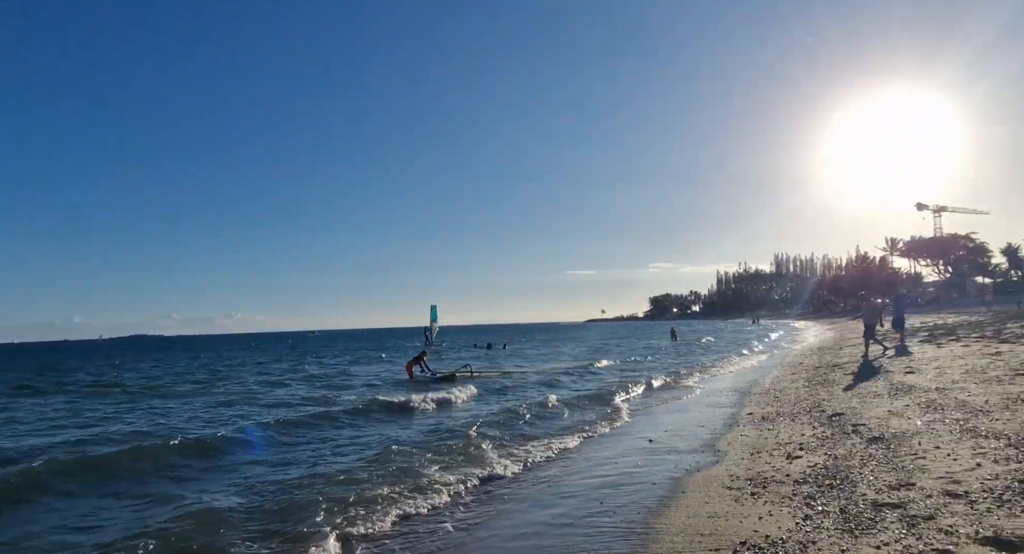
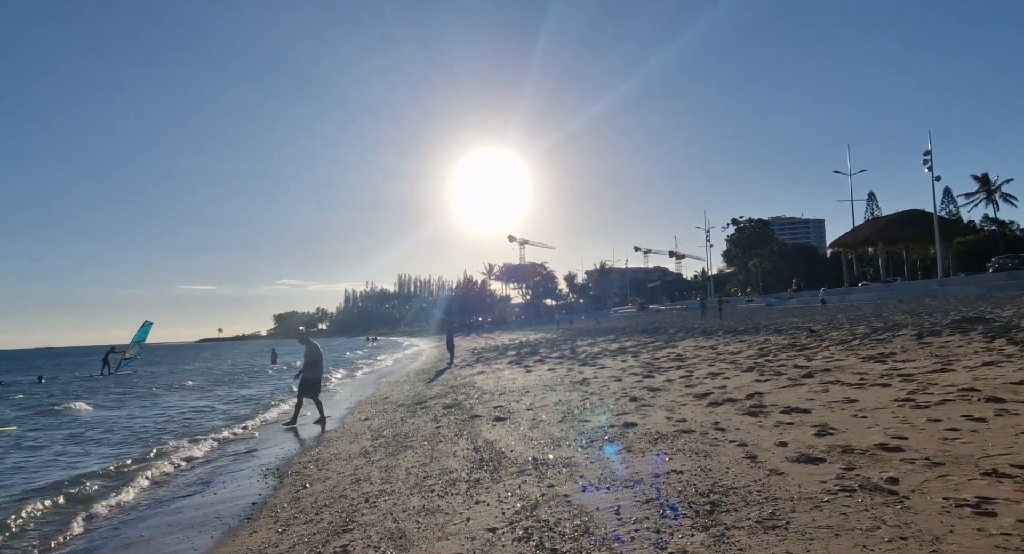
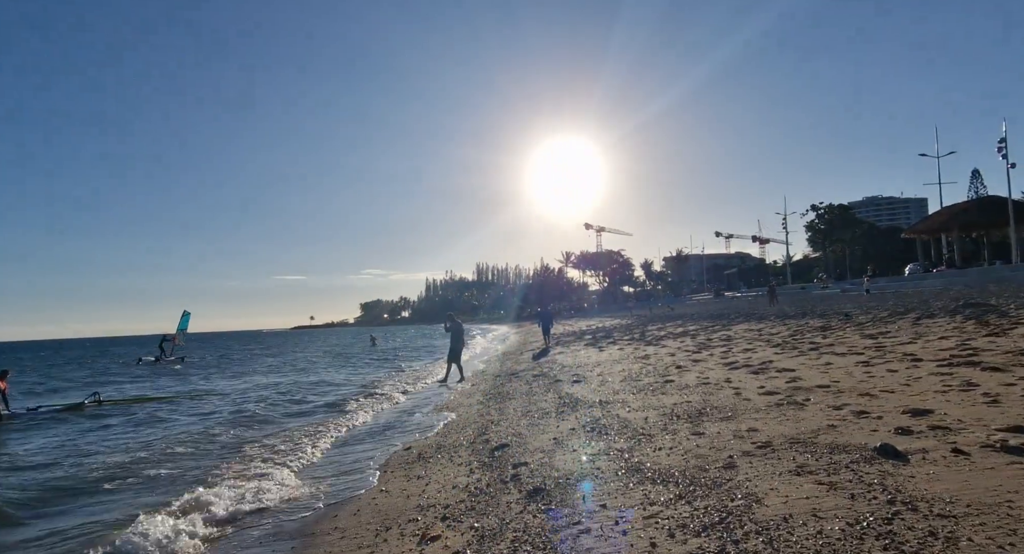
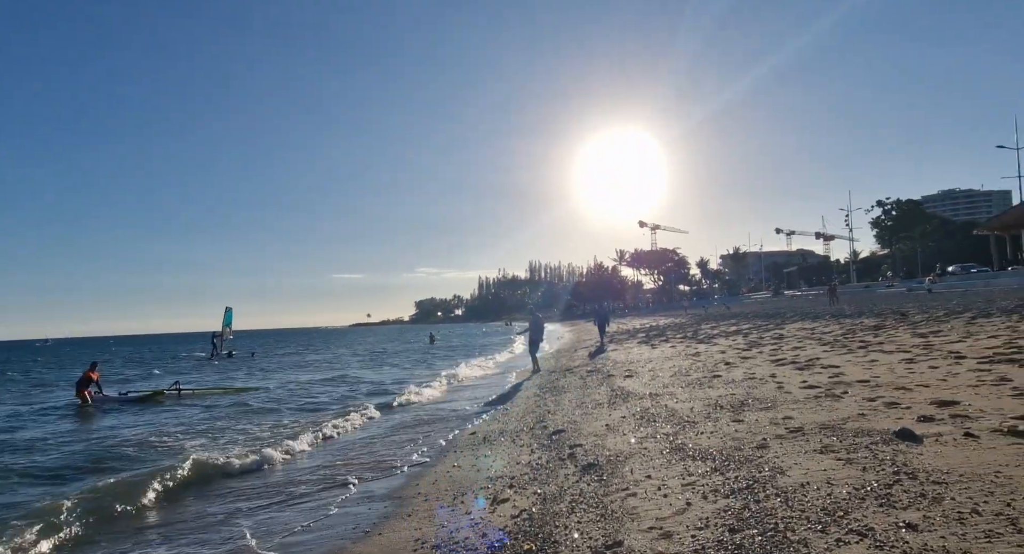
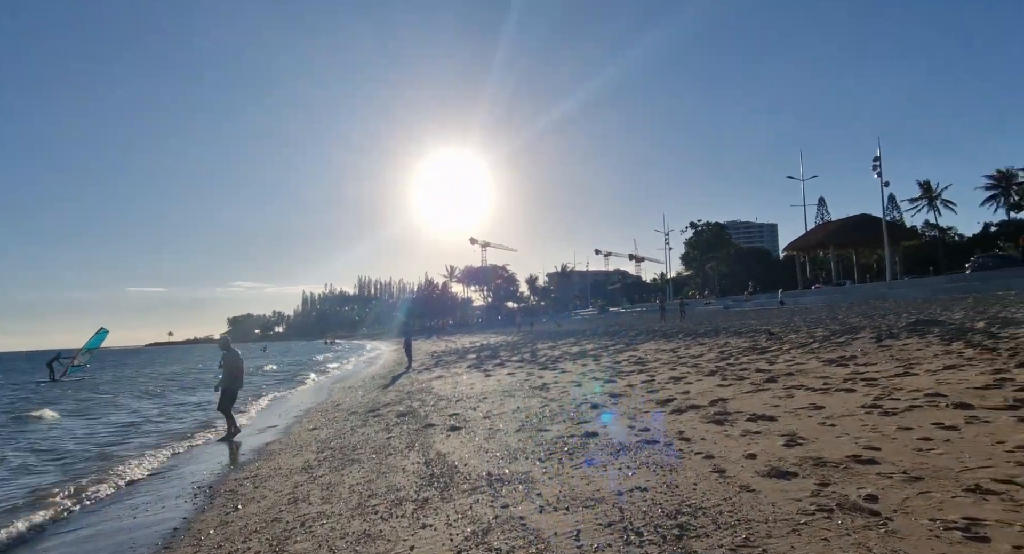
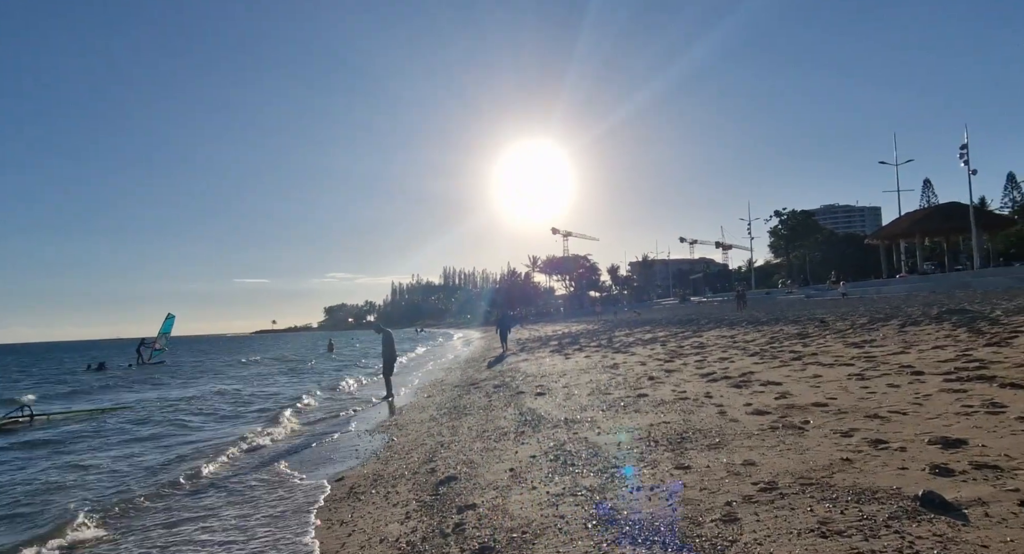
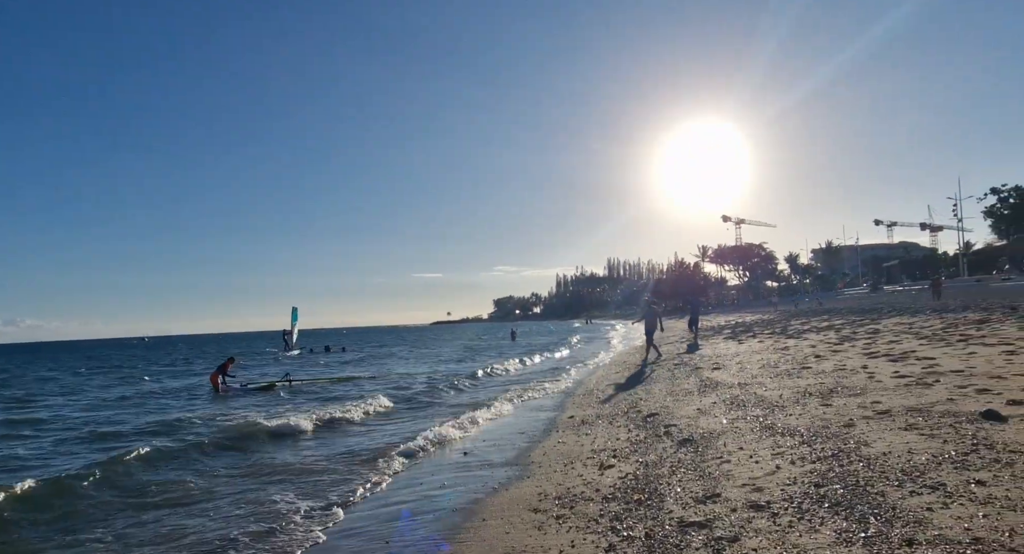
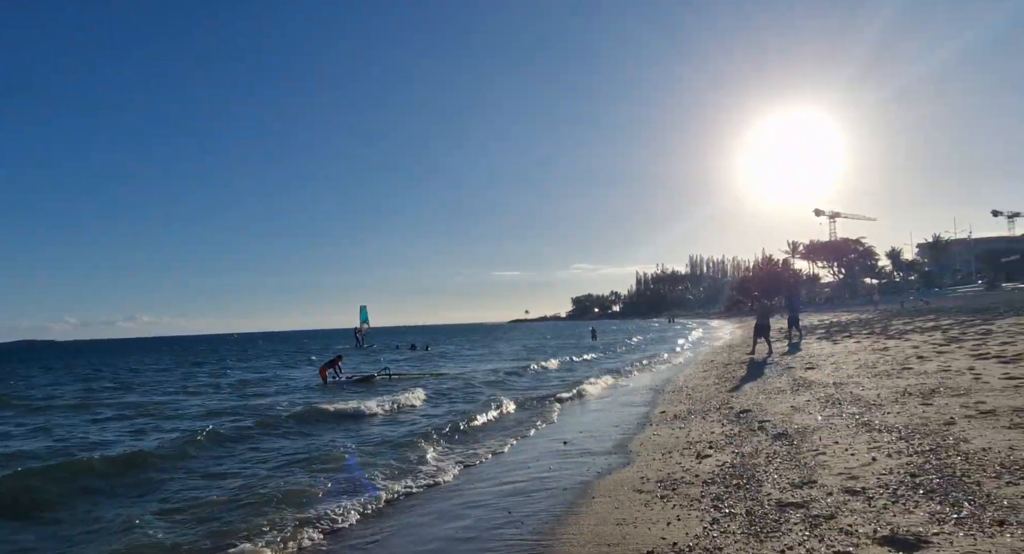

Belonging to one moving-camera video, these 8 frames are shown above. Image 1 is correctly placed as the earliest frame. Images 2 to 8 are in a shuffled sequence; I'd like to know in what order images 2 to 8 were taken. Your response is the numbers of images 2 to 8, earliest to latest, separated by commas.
8, 7, 4, 3, 6, 2, 5
